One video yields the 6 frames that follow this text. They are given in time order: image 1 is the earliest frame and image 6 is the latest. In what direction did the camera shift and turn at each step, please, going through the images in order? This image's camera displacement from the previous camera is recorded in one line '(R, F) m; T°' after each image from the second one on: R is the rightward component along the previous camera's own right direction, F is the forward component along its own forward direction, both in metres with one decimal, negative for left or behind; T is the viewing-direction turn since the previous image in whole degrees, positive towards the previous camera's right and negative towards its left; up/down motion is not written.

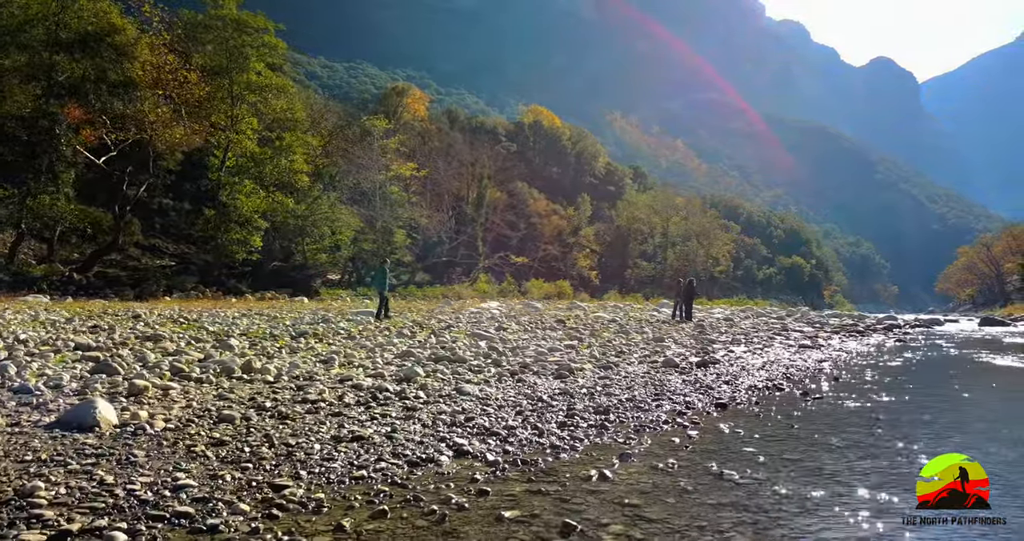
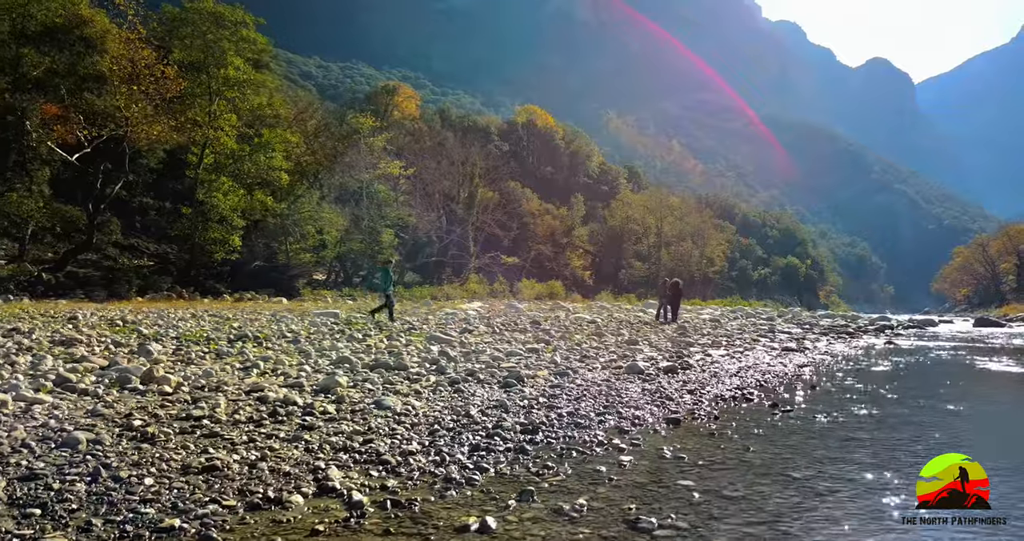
(+0.6, +0.7) m; 0°
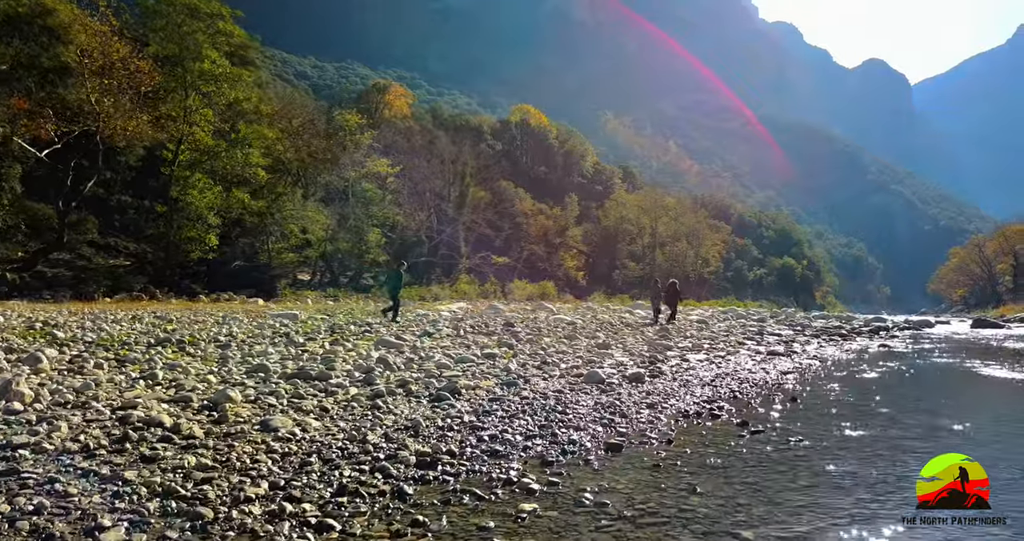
(+0.6, +0.8) m; 0°
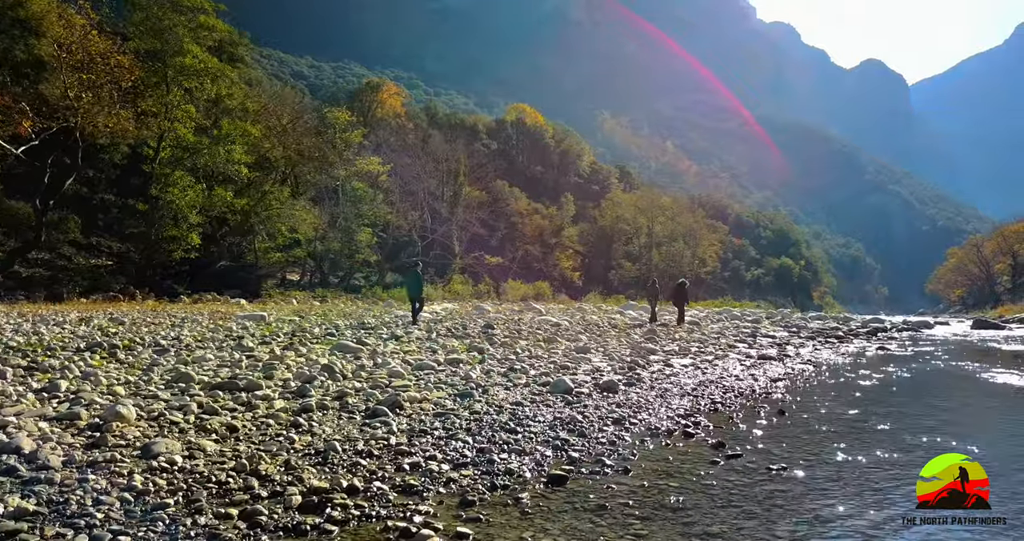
(+0.4, +0.7) m; 0°
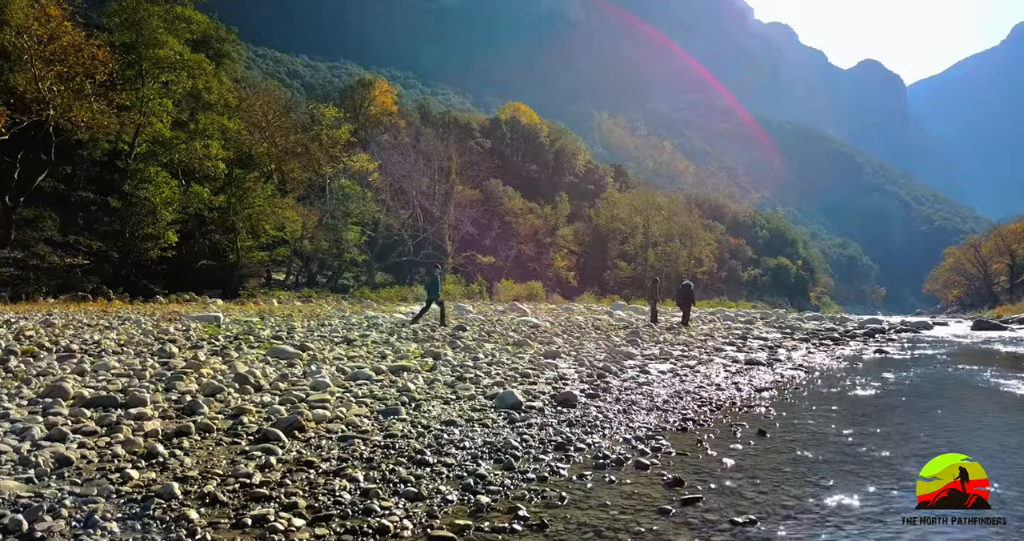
(+0.5, +0.8) m; 0°
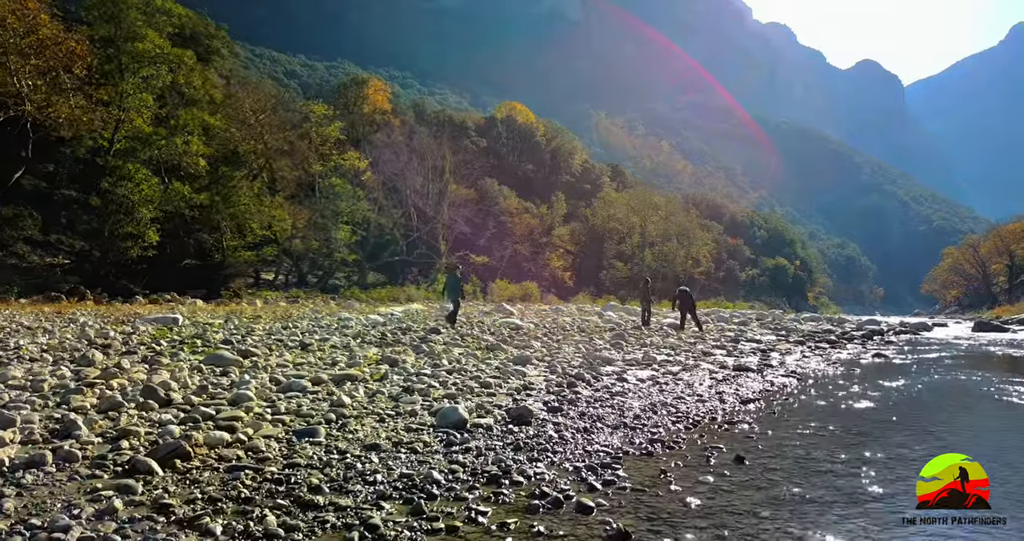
(+0.4, +0.7) m; 0°
